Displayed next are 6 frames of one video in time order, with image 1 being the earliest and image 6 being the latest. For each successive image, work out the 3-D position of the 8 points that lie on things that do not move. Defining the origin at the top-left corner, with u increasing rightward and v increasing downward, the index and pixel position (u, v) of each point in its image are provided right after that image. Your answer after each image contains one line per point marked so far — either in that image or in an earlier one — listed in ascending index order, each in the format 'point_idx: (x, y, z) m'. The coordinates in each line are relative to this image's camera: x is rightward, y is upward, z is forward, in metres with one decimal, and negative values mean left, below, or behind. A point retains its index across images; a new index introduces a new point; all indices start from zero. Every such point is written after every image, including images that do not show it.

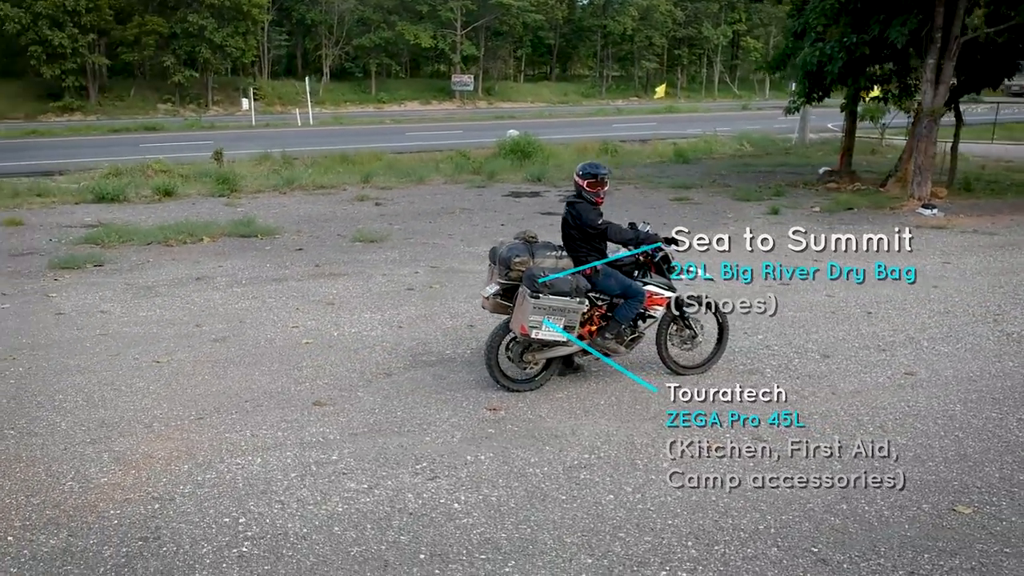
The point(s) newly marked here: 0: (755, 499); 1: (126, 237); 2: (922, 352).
0: (+1.2, -1.1, +5.3) m
1: (-4.7, +0.6, +12.7) m
2: (+3.2, -0.5, +8.0) m
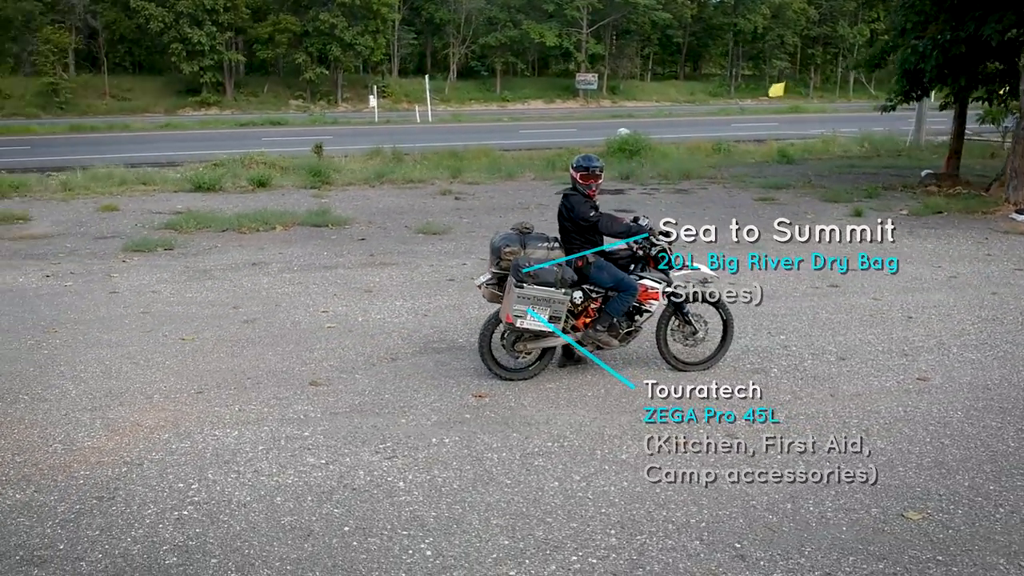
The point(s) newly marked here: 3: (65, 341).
0: (+0.9, -1.0, +5.3) m
1: (-4.0, +0.8, +13.4) m
2: (+3.2, -0.5, +7.7) m
3: (-3.4, -0.4, +7.9) m
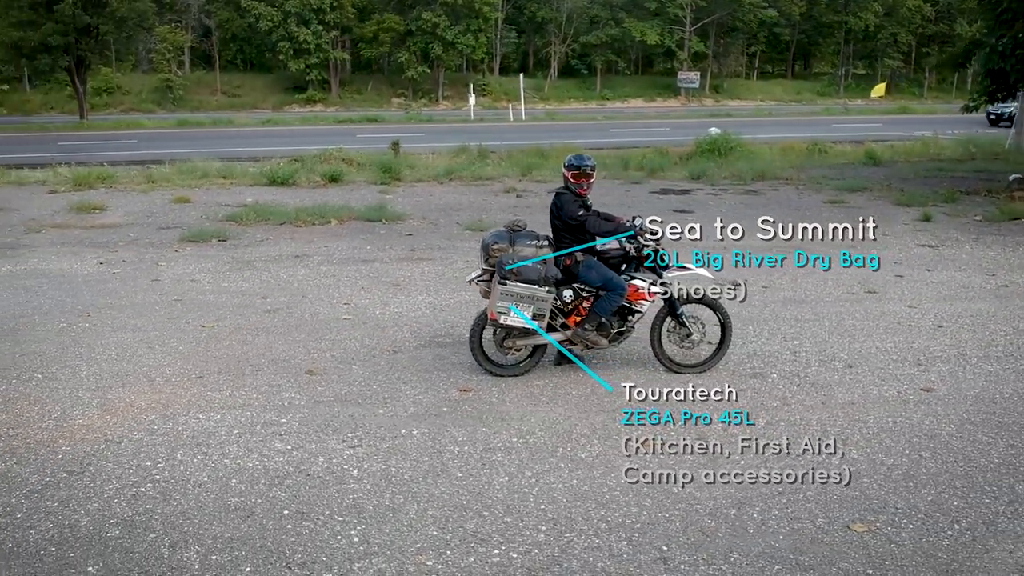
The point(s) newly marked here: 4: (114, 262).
0: (+0.7, -1.0, +5.2) m
1: (-3.3, +0.9, +13.9) m
2: (+3.2, -0.6, +7.5) m
3: (-3.4, -0.3, +8.3) m
4: (-4.2, +0.3, +10.9) m
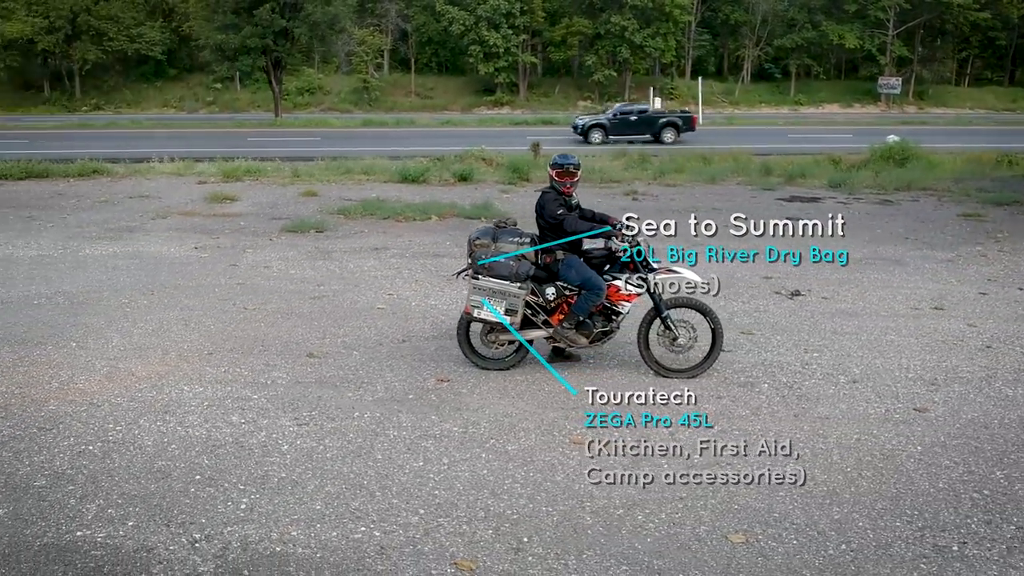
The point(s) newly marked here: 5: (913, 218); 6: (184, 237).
0: (+0.2, -1.0, +5.3) m
1: (-2.0, +1.1, +14.5) m
2: (+3.1, -0.7, +7.0) m
3: (-3.2, -0.1, +9.0) m
4: (-3.4, +0.5, +11.8) m
5: (+6.1, +1.0, +15.7) m
6: (-3.9, +0.6, +12.5) m
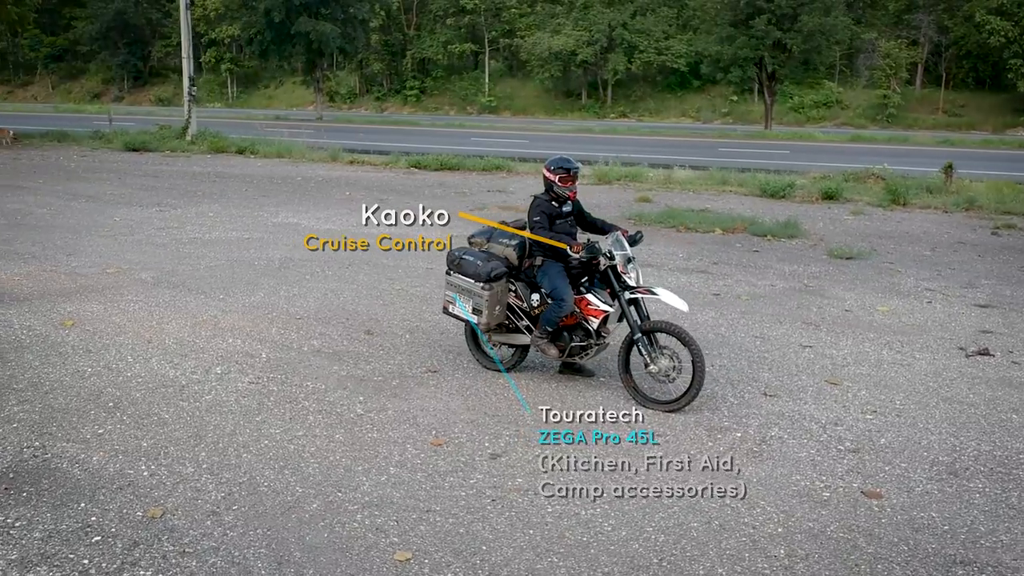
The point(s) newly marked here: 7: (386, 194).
0: (-0.9, -1.0, +5.5) m
1: (+2.1, +0.9, +14.5) m
2: (+2.5, -1.1, +5.4) m
3: (-1.8, +0.1, +10.3) m
4: (-0.6, +0.6, +12.8) m
5: (+9.6, -0.1, +11.5) m
6: (-0.6, +0.8, +13.7) m
7: (-2.0, +1.5, +17.0) m
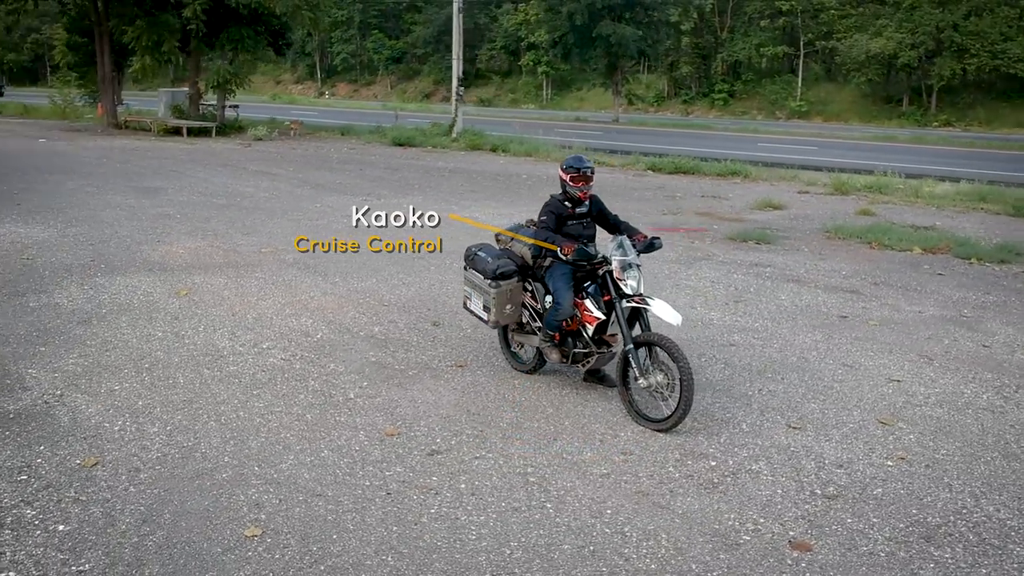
0: (-1.3, -0.9, +5.7) m
1: (+4.5, +0.7, +13.3) m
2: (+1.9, -1.2, +4.6) m
3: (-0.5, +0.2, +10.6) m
4: (+1.4, +0.6, +12.6) m
5: (+10.6, -0.8, +8.2) m
6: (+1.7, +0.8, +13.5) m
7: (+1.4, +1.5, +17.0) m
